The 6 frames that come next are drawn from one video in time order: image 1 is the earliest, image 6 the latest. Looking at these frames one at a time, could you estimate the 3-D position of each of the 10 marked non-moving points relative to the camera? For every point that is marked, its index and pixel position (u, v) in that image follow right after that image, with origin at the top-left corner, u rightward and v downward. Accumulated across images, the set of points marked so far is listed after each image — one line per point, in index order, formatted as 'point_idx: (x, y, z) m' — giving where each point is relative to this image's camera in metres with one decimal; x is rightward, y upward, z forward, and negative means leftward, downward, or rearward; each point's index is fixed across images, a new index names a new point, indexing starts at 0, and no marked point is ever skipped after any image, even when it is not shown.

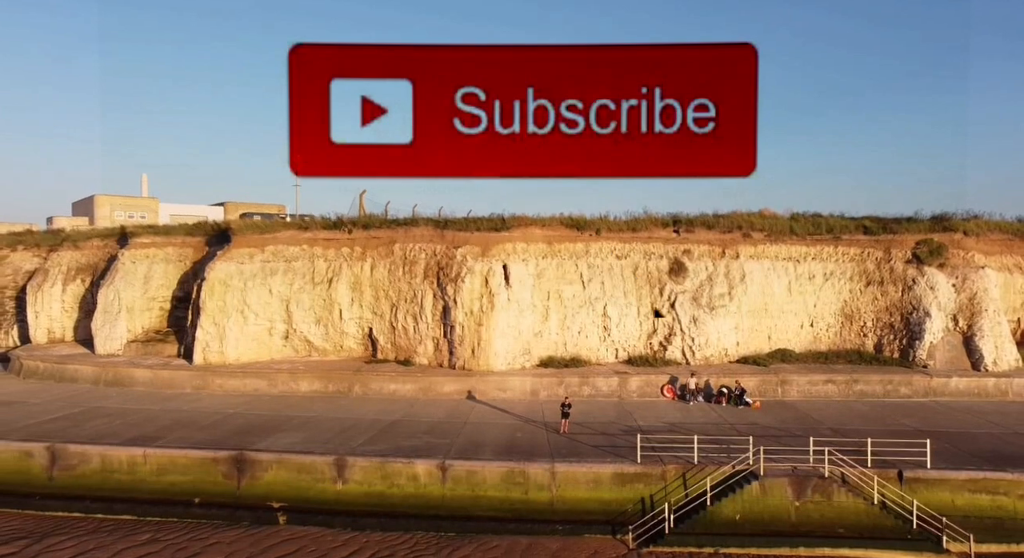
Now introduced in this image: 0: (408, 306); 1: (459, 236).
0: (-2.8, -0.7, +18.9) m
1: (-1.4, +1.1, +18.9) m
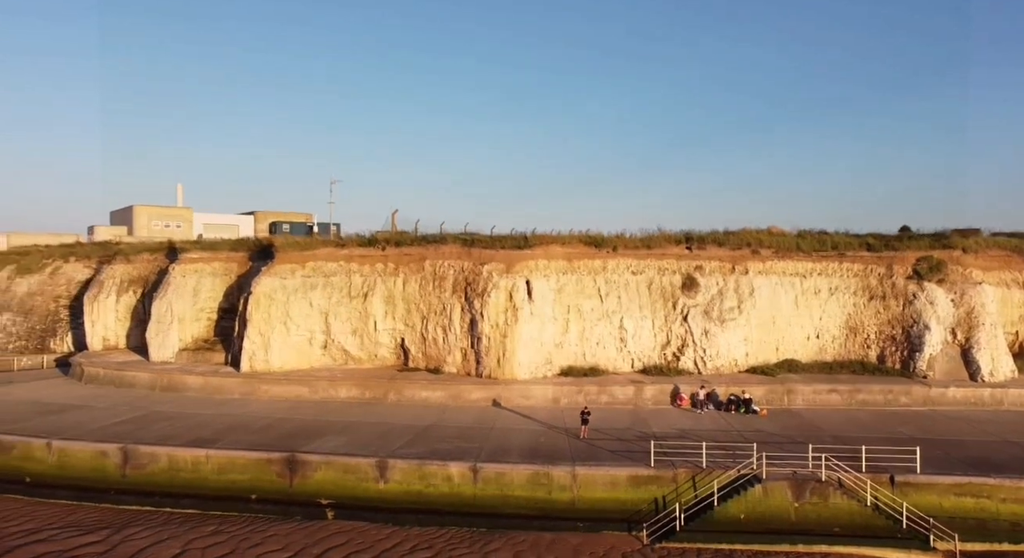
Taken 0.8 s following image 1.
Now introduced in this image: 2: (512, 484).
0: (-2.1, -1.1, +20.3) m
1: (-0.8, +0.7, +20.3) m
2: (0.0, -4.0, +14.0) m
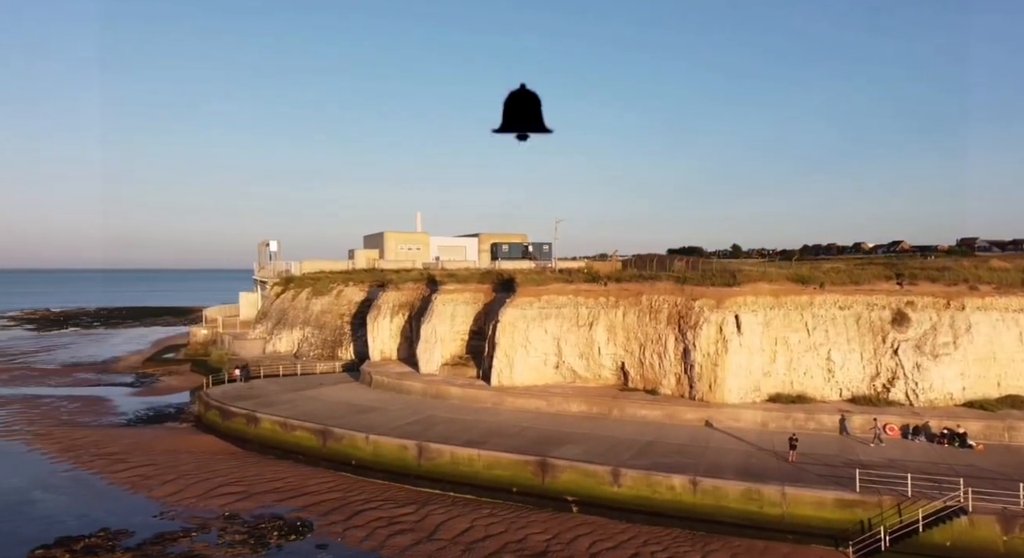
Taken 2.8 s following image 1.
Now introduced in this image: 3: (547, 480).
0: (+4.6, -2.2, +23.2) m
1: (+5.9, -0.3, +22.9) m
2: (+5.0, -5.0, +16.5) m
3: (+0.9, -5.0, +17.9) m
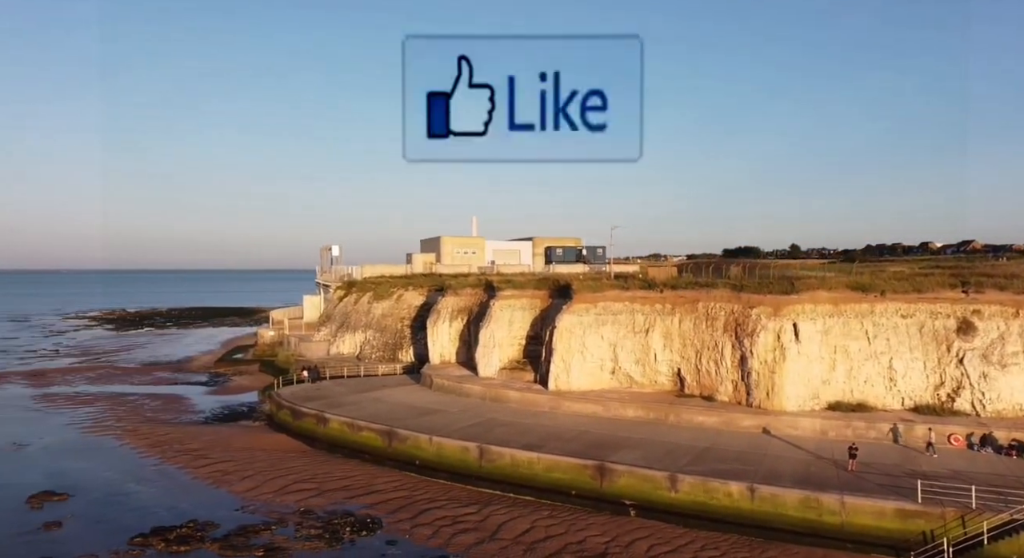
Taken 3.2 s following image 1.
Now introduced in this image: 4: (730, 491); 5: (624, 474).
0: (+6.5, -2.4, +23.4) m
1: (+7.8, -0.6, +23.0) m
2: (+6.4, -5.3, +16.7) m
3: (+2.4, -5.3, +18.4) m
4: (+5.2, -5.1, +17.2) m
5: (+2.8, -4.9, +18.2) m
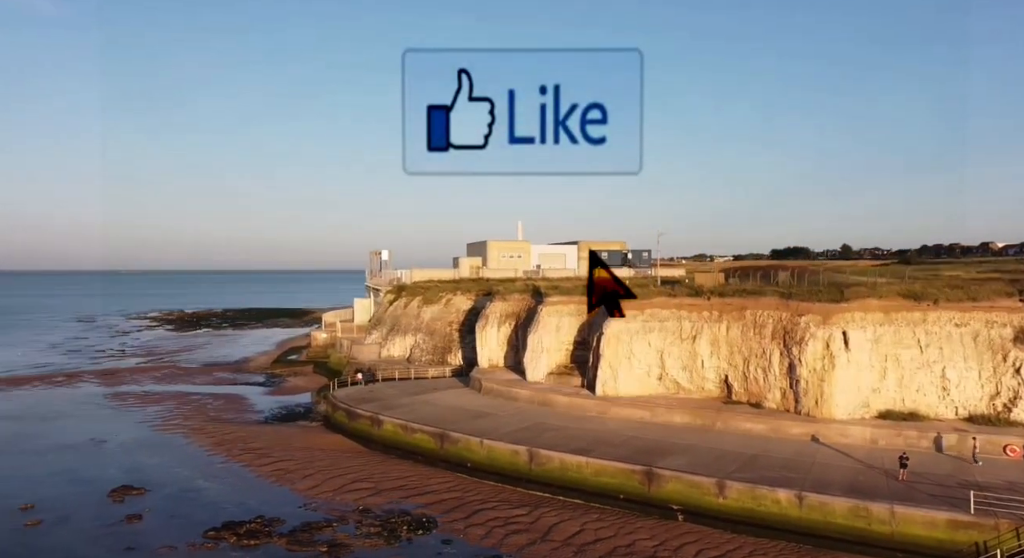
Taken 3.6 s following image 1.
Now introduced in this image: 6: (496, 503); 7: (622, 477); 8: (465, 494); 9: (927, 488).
0: (+8.1, -2.7, +23.5) m
1: (+9.3, -0.8, +23.0) m
2: (+7.6, -5.5, +16.8) m
3: (+3.7, -5.5, +18.8) m
4: (+6.4, -5.3, +17.4) m
5: (+4.1, -5.2, +18.5) m
6: (-0.4, -6.0, +19.2) m
7: (+2.9, -5.3, +19.2) m
8: (-1.3, -6.0, +19.8) m
9: (+10.2, -5.1, +17.6) m
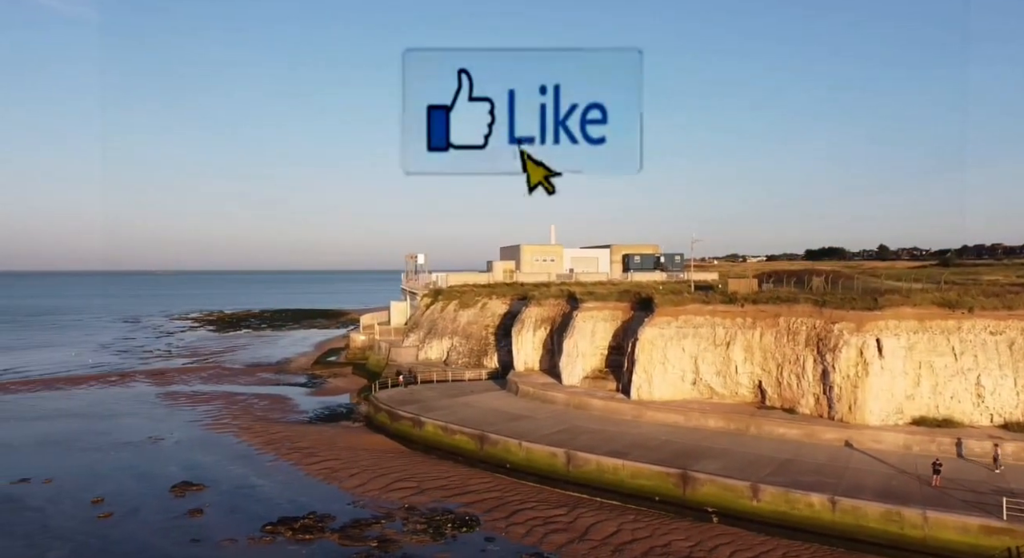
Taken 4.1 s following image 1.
0: (+9.3, -2.9, +23.9) m
1: (+10.6, -1.1, +23.4) m
2: (+8.6, -5.7, +17.3) m
3: (+4.8, -5.7, +19.3) m
4: (+7.4, -5.6, +17.8) m
5: (+5.2, -5.4, +19.1) m
6: (+0.6, -6.2, +19.9) m
7: (+4.0, -5.5, +19.8) m
8: (-0.2, -6.2, +20.6) m
9: (+11.2, -5.4, +17.9) m
